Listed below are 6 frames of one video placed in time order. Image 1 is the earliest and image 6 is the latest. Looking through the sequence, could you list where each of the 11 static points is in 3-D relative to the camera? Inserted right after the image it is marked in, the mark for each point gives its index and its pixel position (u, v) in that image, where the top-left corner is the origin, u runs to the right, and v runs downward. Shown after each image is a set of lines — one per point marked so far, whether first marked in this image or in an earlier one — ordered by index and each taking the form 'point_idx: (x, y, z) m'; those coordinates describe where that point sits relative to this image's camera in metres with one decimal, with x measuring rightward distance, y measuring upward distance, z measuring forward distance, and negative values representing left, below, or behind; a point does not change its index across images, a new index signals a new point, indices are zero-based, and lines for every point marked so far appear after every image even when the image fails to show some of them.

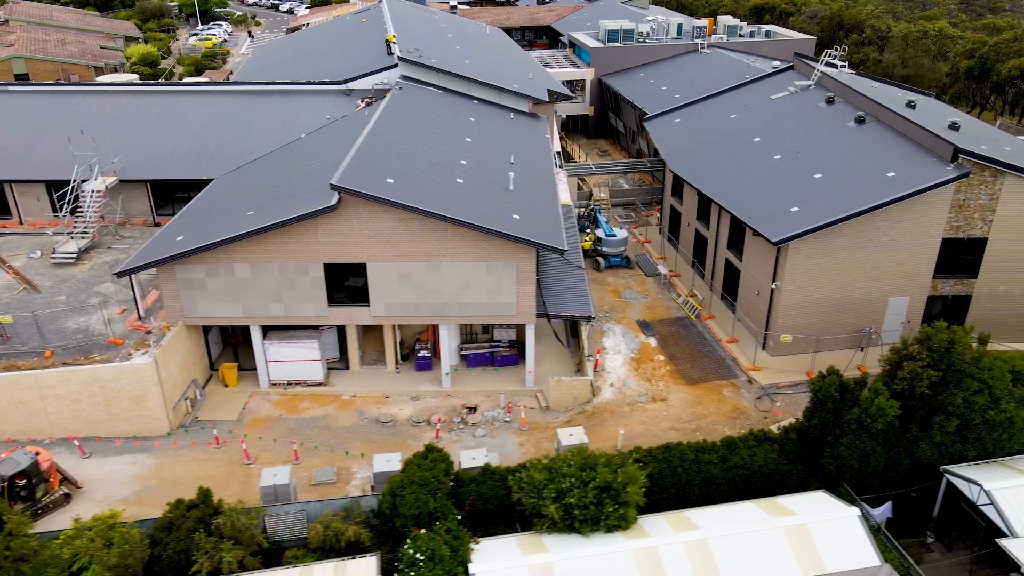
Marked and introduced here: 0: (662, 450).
0: (+3.8, -4.1, +19.6) m
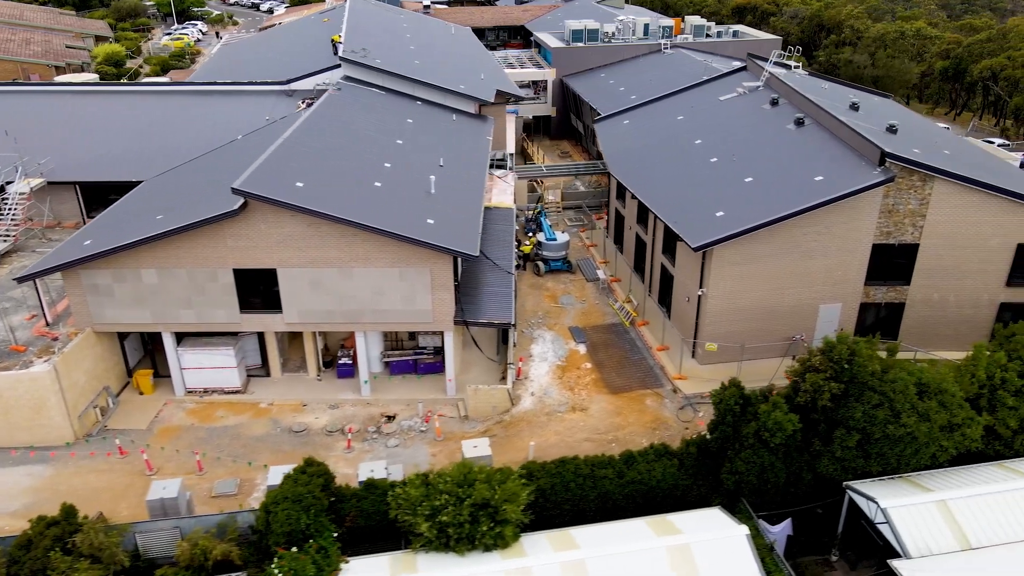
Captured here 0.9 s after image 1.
0: (+1.1, -4.3, +19.0) m
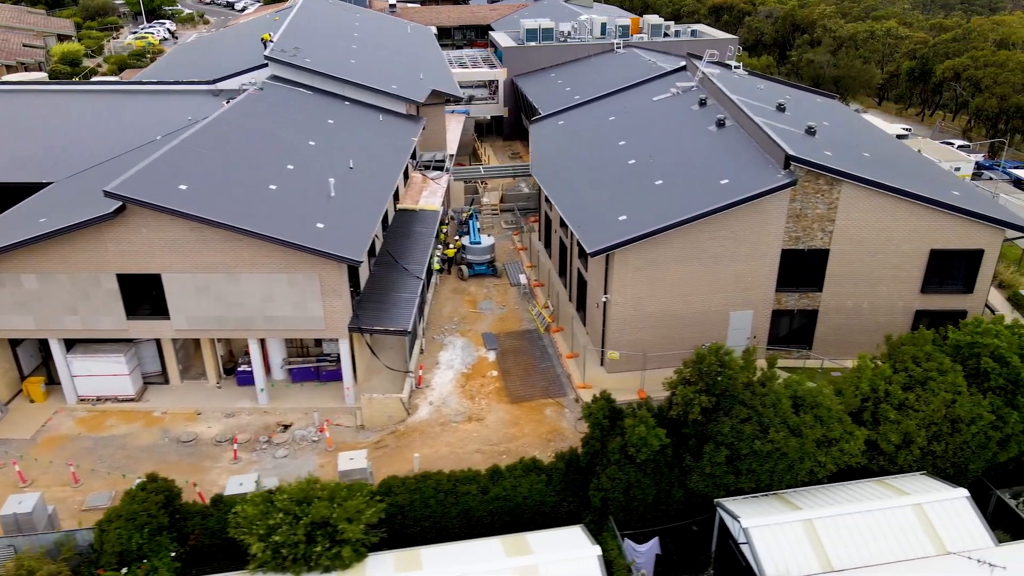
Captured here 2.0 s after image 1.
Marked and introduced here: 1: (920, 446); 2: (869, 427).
0: (-2.2, -4.5, +18.3) m
1: (+9.7, -3.7, +18.2) m
2: (+8.6, -3.3, +18.6) m
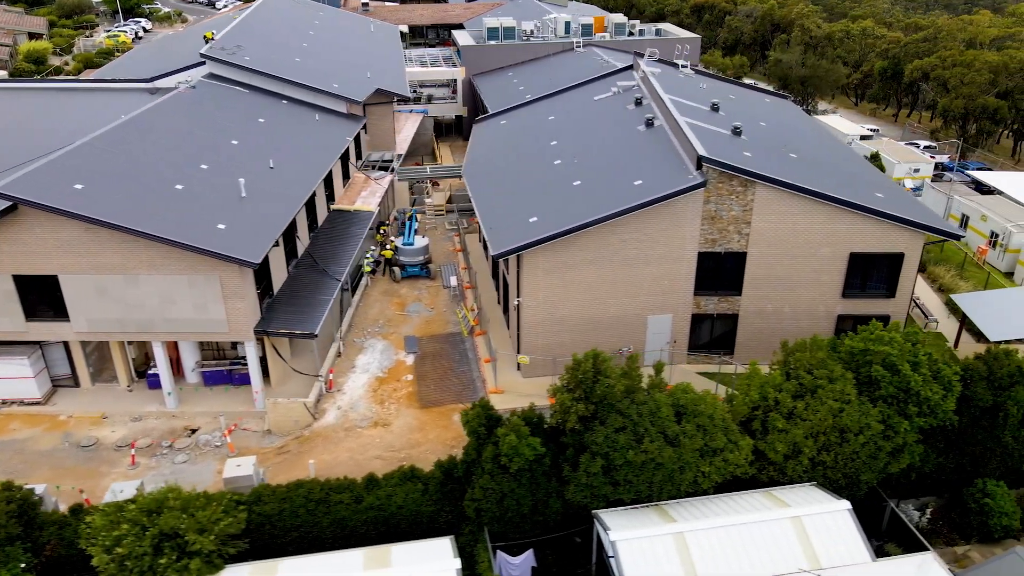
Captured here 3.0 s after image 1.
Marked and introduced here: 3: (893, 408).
0: (-5.1, -4.6, +17.8) m
1: (+6.8, -3.9, +17.7) m
2: (+5.7, -3.4, +18.0) m
3: (+8.8, -2.8, +17.9) m
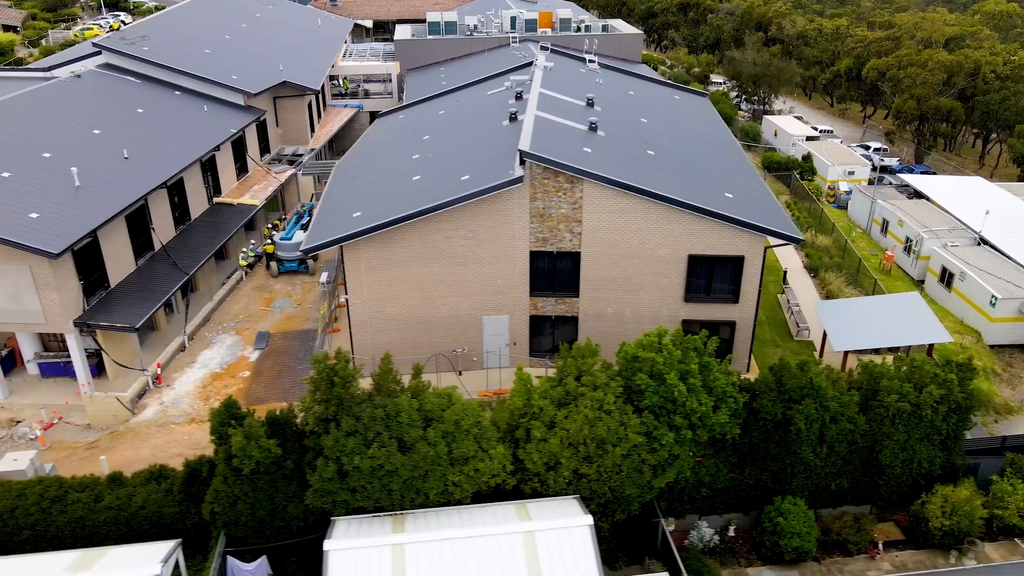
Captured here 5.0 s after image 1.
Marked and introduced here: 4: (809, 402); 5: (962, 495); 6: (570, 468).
0: (-10.7, -4.4, +17.2) m
1: (+1.2, -3.9, +16.7) m
2: (+0.1, -3.5, +17.1) m
3: (+3.2, -2.9, +16.9) m
4: (+6.8, -2.6, +17.8) m
5: (+10.7, -4.9, +18.4) m
6: (+1.2, -3.9, +16.7) m
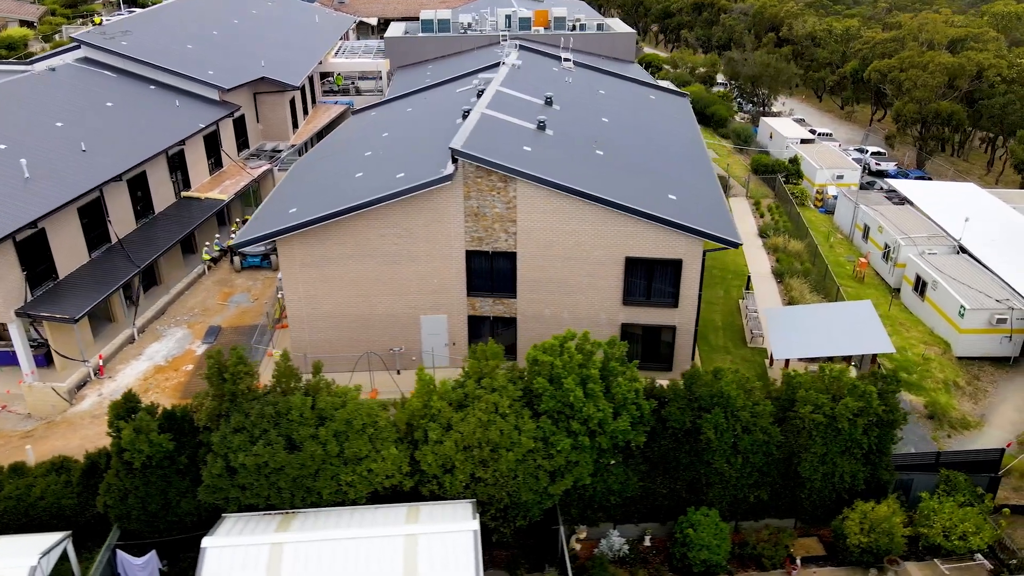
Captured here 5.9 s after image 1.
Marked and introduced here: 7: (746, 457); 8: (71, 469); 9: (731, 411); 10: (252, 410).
0: (-13.0, -4.1, +17.4) m
1: (-1.1, -3.9, +16.4) m
2: (-2.1, -3.4, +16.8) m
3: (+1.0, -2.9, +16.5) m
4: (+4.6, -2.7, +17.2) m
5: (+8.5, -5.1, +17.8) m
6: (-1.1, -3.9, +16.4) m
7: (+5.3, -3.8, +17.7) m
8: (-9.9, -4.1, +17.5) m
9: (+4.9, -2.7, +17.3) m
10: (-5.4, -2.5, +16.0) m
